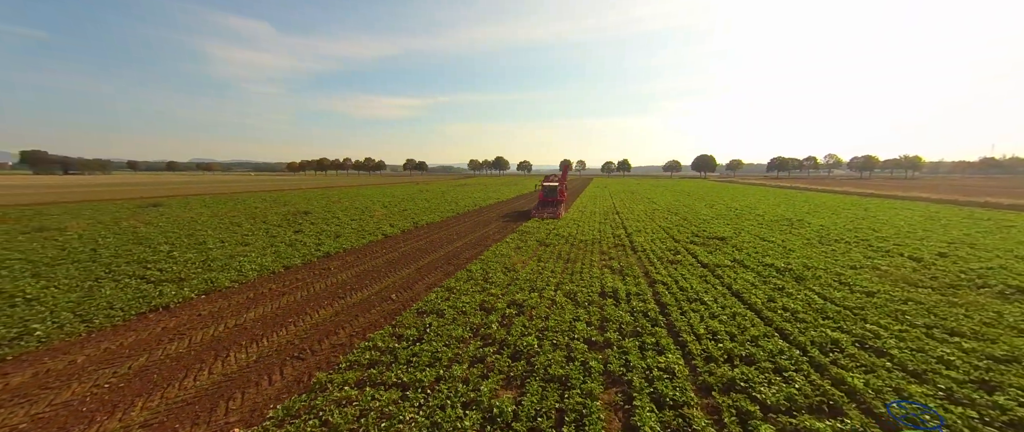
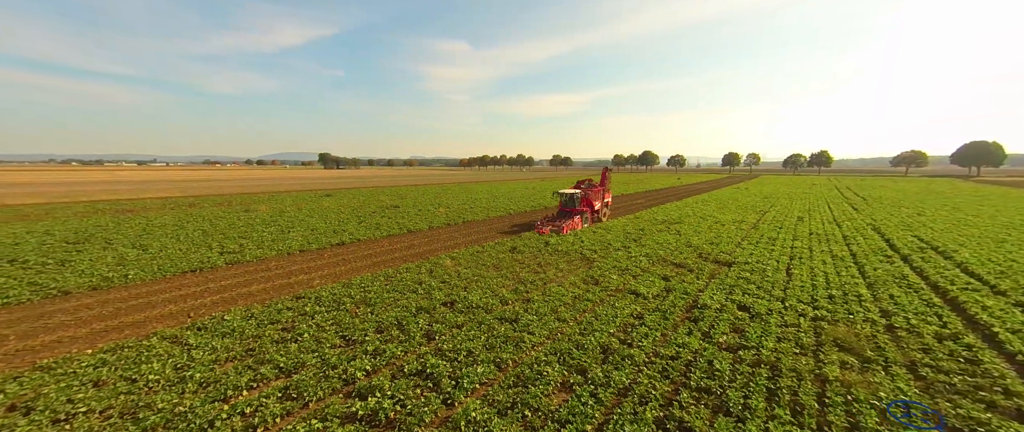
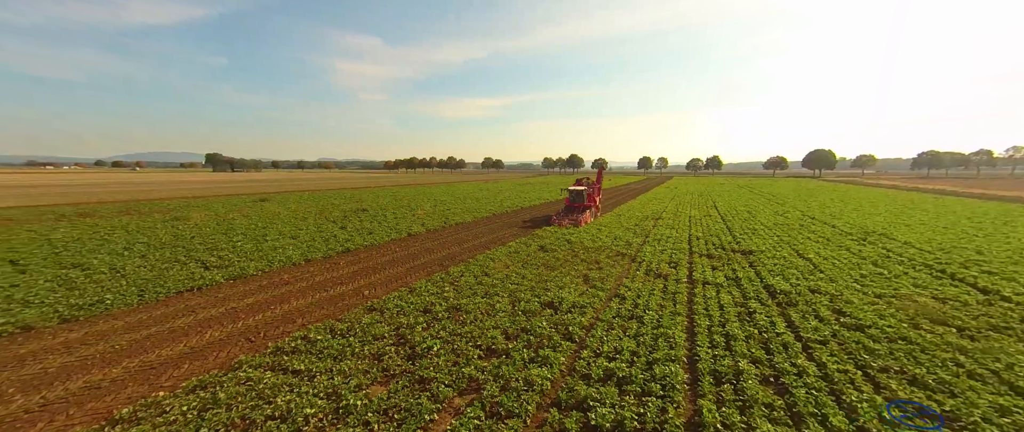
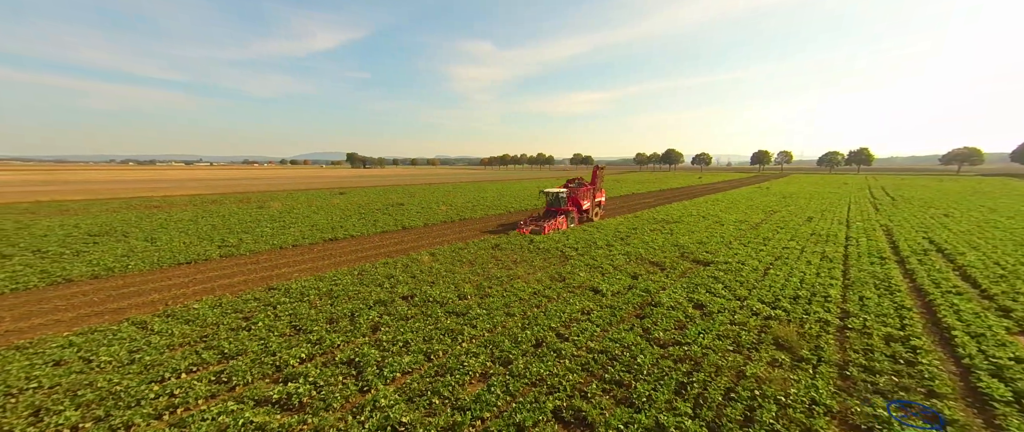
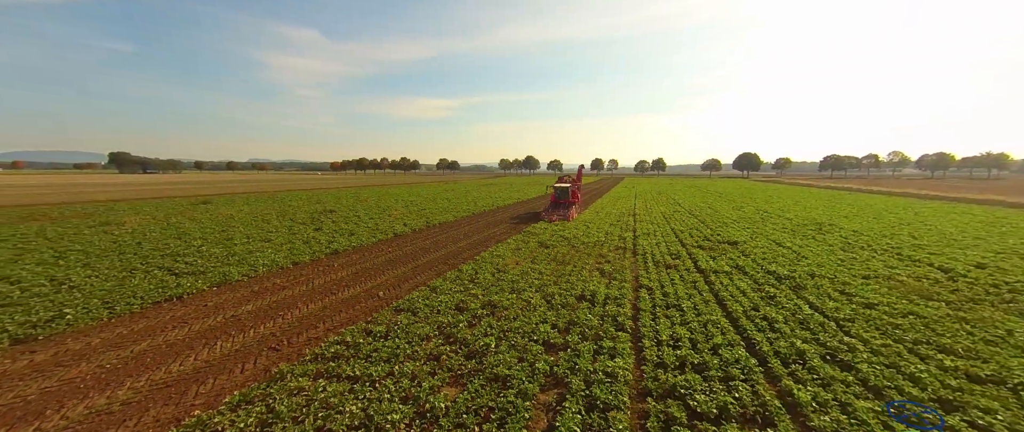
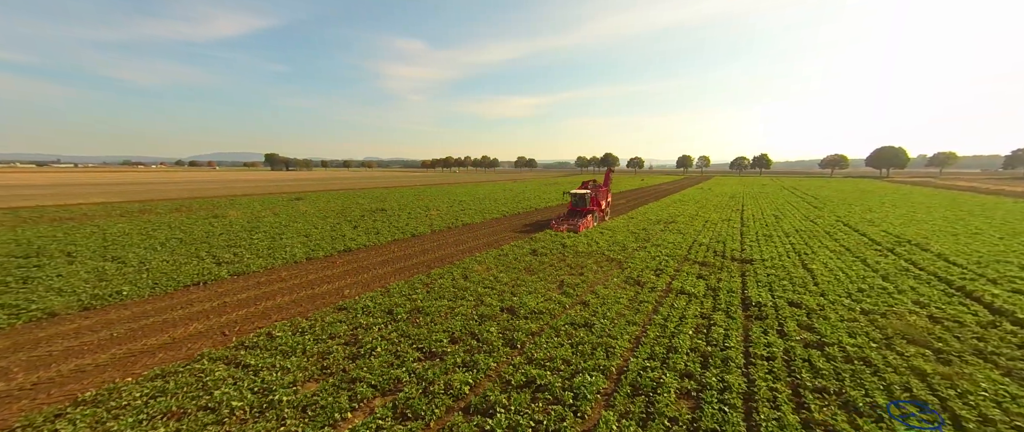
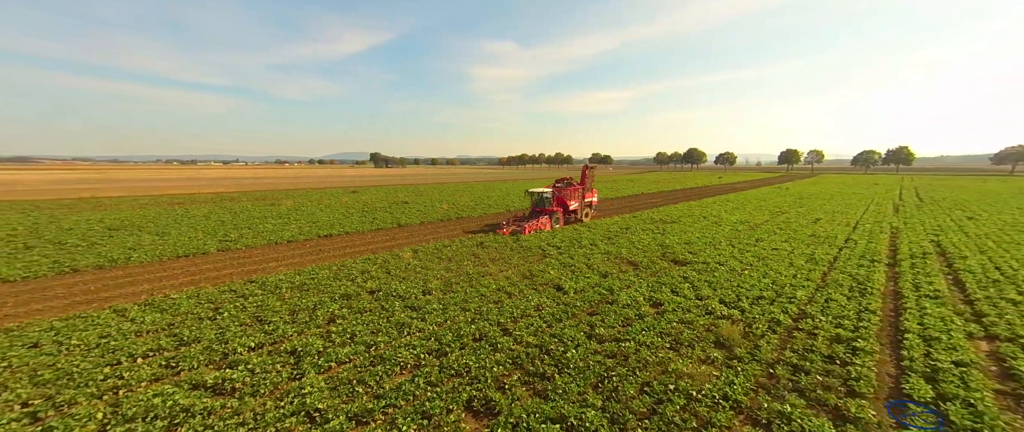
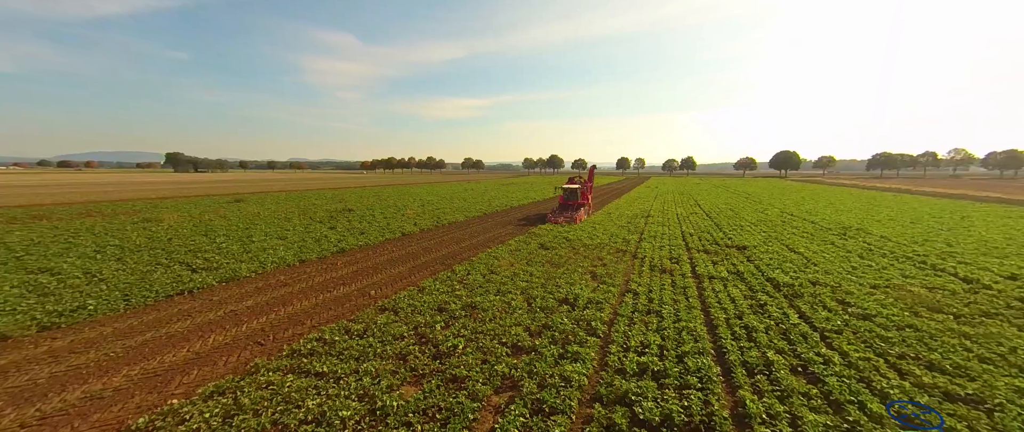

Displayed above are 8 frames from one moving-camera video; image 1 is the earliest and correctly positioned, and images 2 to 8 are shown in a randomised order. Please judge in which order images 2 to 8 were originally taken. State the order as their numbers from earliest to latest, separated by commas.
5, 8, 3, 6, 2, 4, 7
